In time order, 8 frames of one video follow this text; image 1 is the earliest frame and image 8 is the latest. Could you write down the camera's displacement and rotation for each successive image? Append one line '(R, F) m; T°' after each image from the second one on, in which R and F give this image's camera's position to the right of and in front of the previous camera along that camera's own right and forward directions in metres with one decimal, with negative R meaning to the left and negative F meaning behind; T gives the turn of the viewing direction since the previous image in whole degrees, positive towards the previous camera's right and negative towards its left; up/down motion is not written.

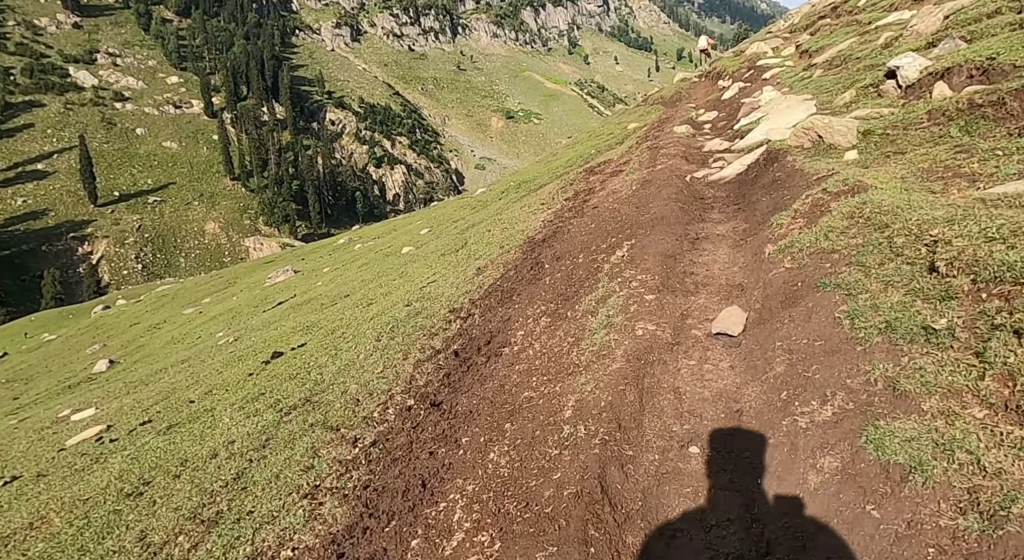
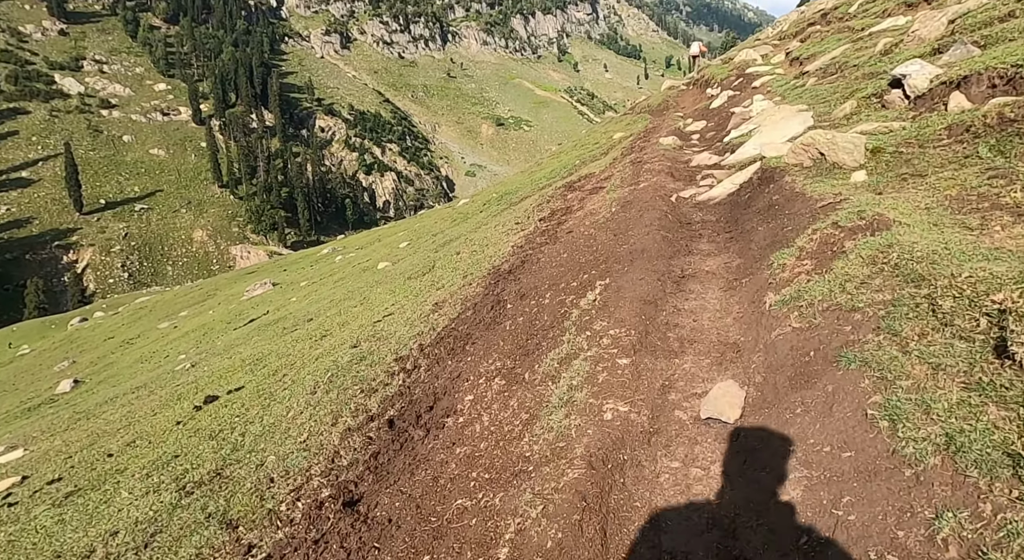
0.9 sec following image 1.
(+0.9, +2.7) m; +1°
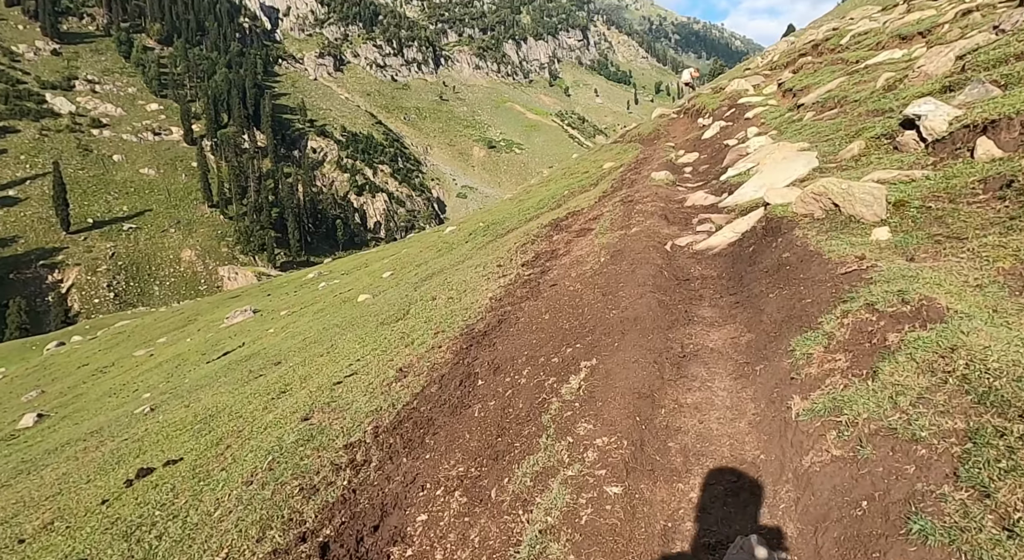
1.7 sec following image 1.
(+0.4, +2.2) m; +1°
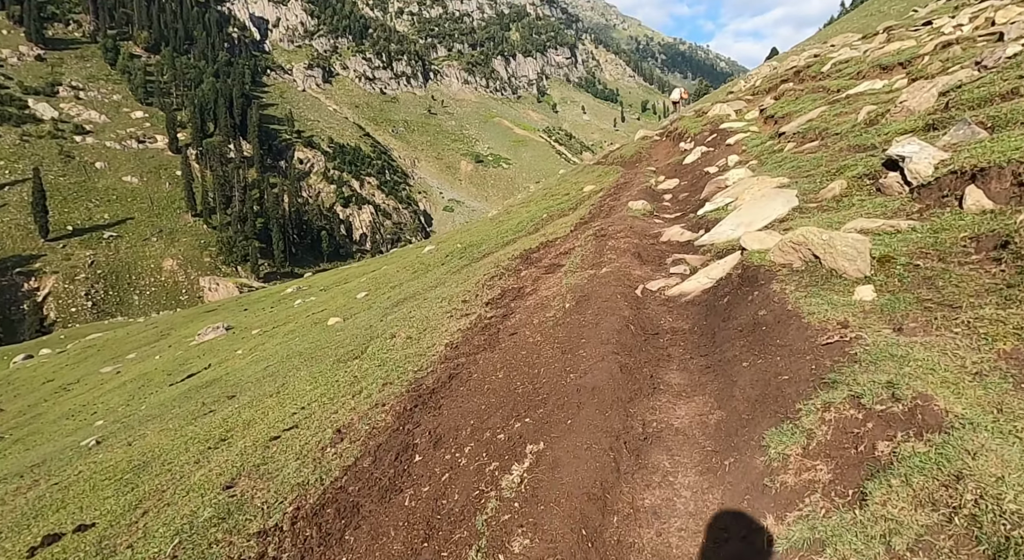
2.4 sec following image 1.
(+0.8, +1.5) m; +1°
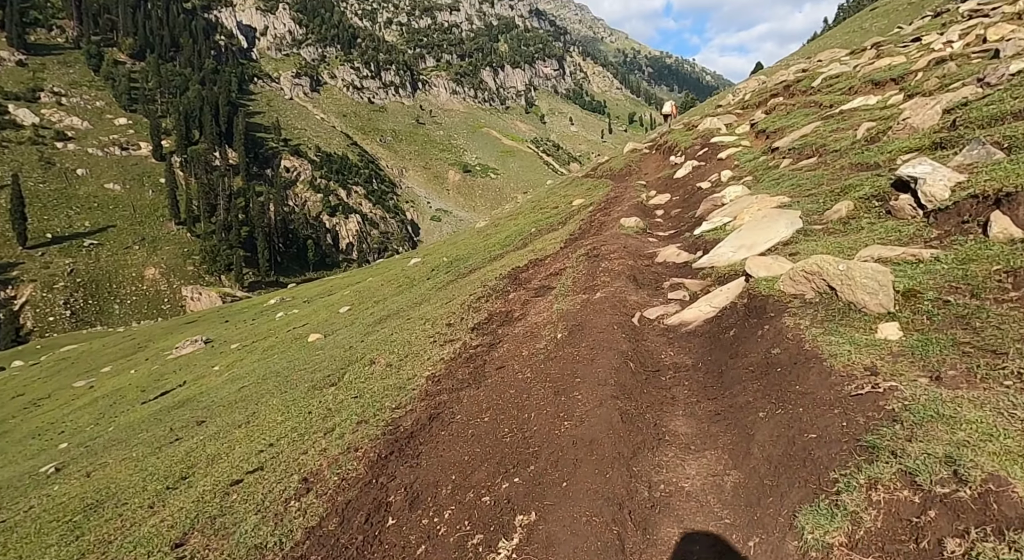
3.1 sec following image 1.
(0.0, +1.4) m; +1°
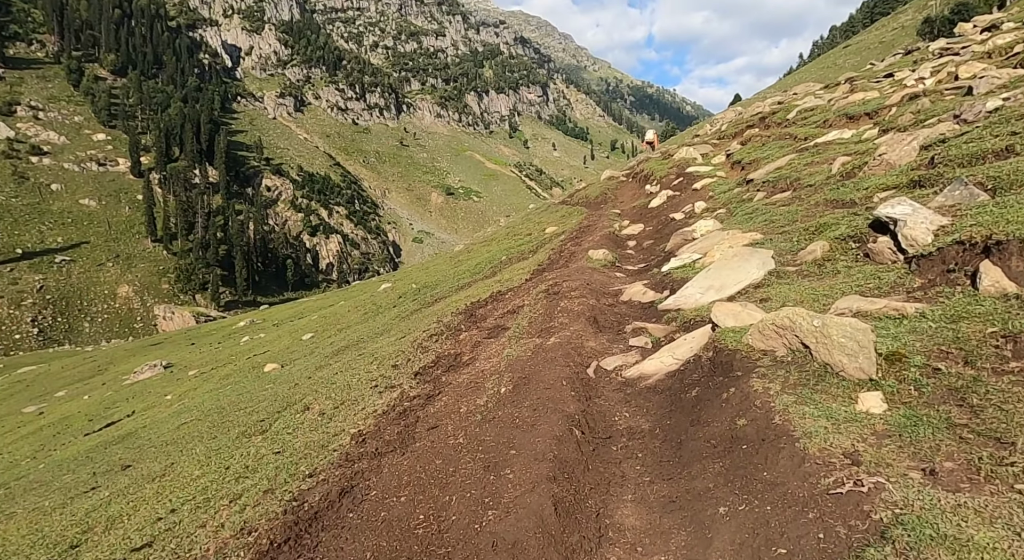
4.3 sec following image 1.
(+1.0, +1.9) m; +2°
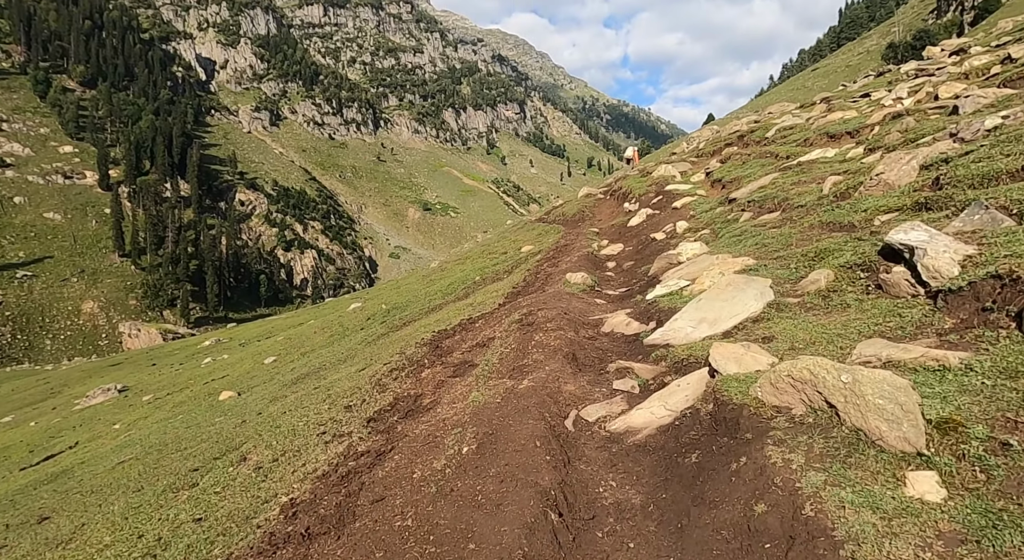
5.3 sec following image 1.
(+0.3, +2.3) m; +2°
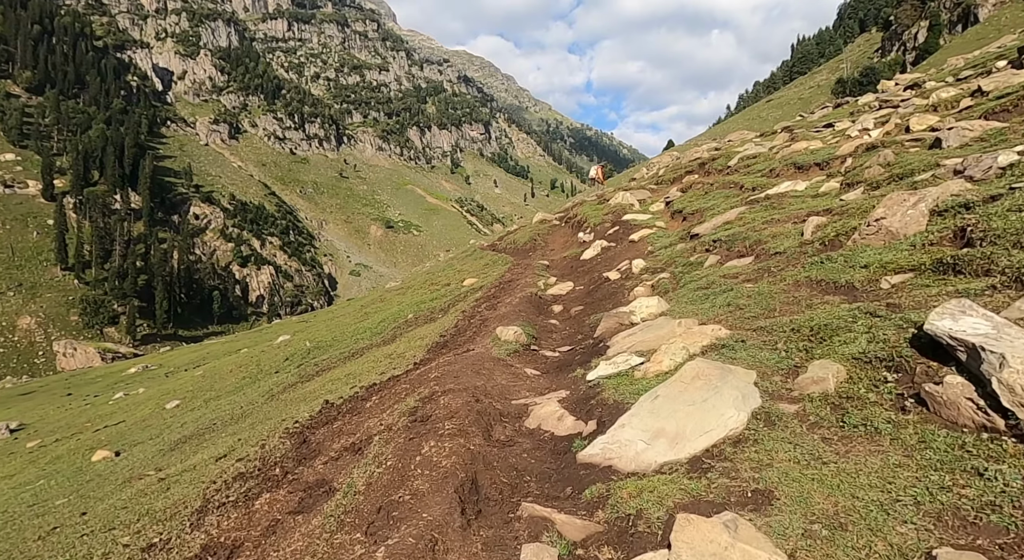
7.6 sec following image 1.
(+1.8, +5.6) m; +4°
